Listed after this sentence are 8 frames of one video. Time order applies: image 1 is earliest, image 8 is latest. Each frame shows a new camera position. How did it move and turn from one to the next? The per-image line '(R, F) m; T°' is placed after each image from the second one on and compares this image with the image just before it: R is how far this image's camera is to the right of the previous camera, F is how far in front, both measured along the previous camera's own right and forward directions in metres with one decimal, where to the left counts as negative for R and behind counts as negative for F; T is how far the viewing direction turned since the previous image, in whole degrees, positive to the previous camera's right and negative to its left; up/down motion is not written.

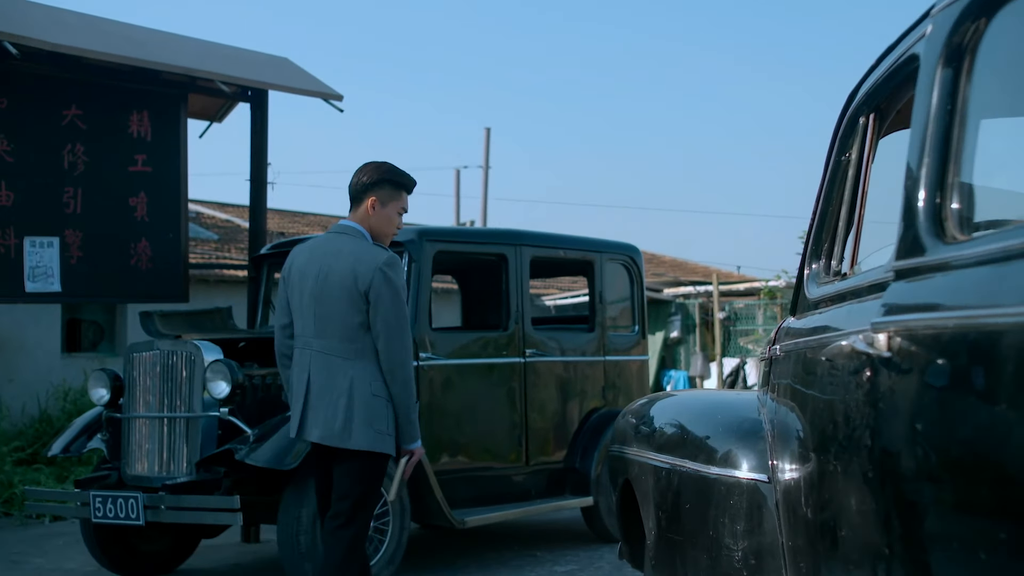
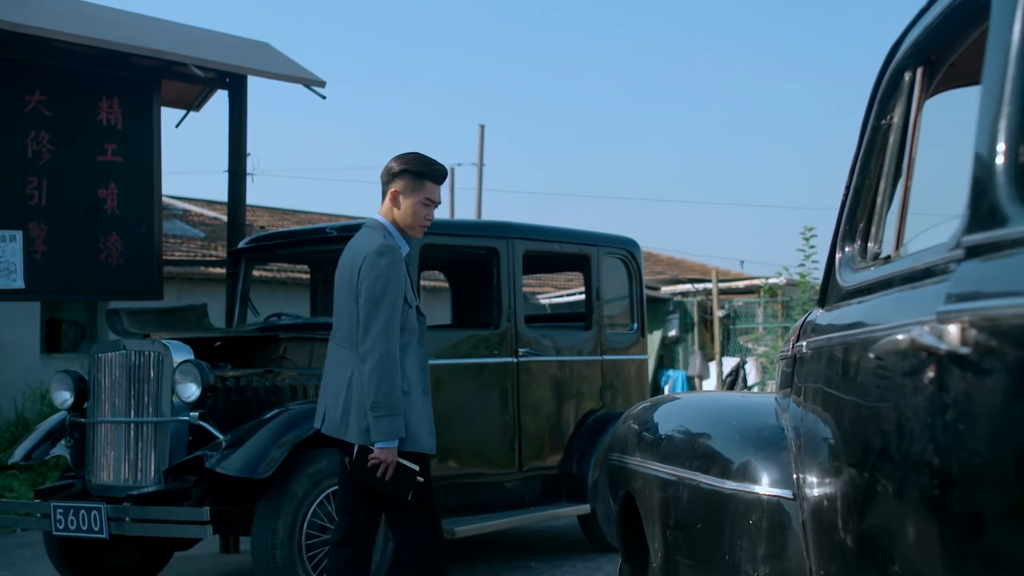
(0.0, +0.3) m; 0°
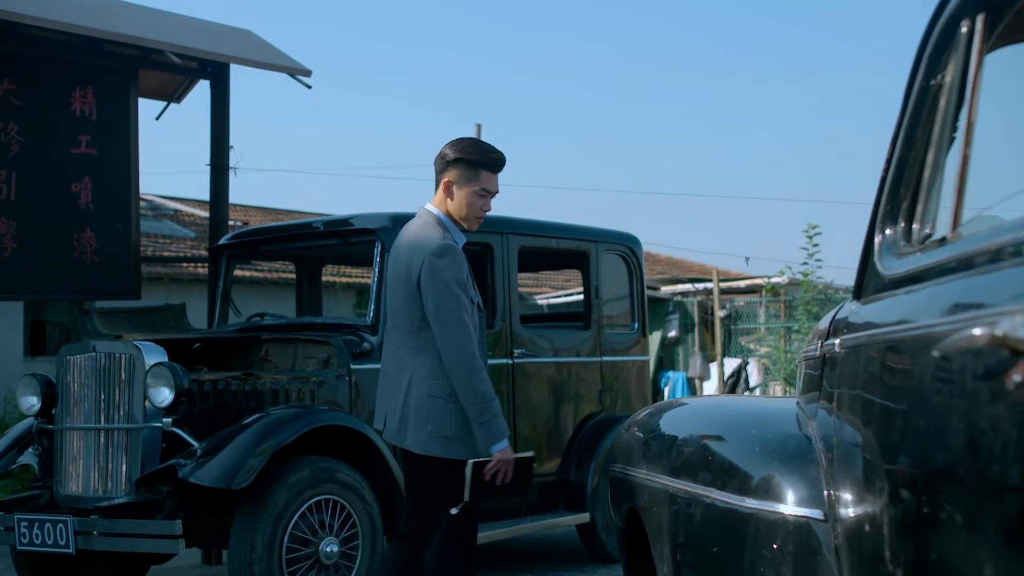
(0.0, +0.3) m; 0°
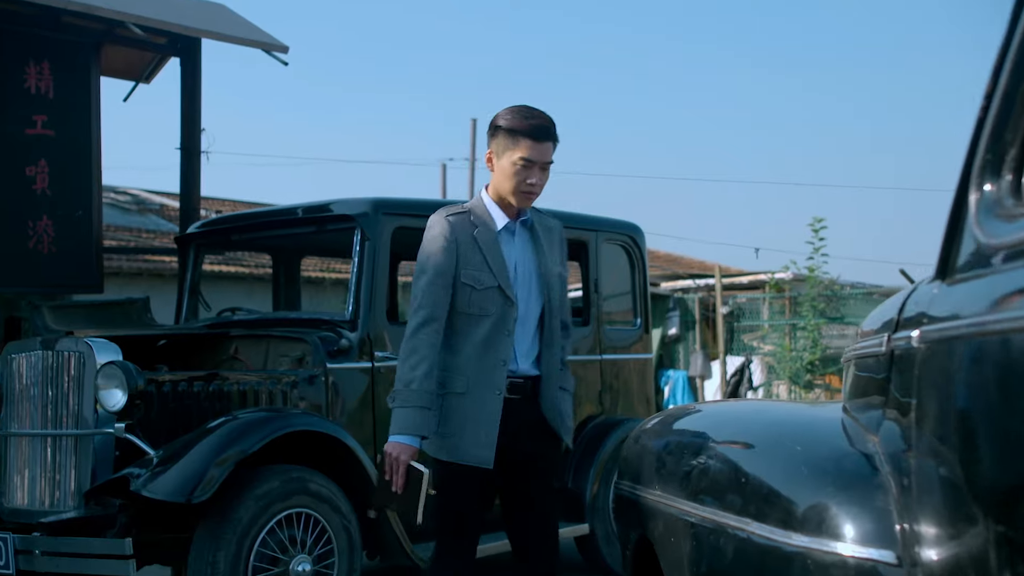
(0.0, +0.5) m; 0°
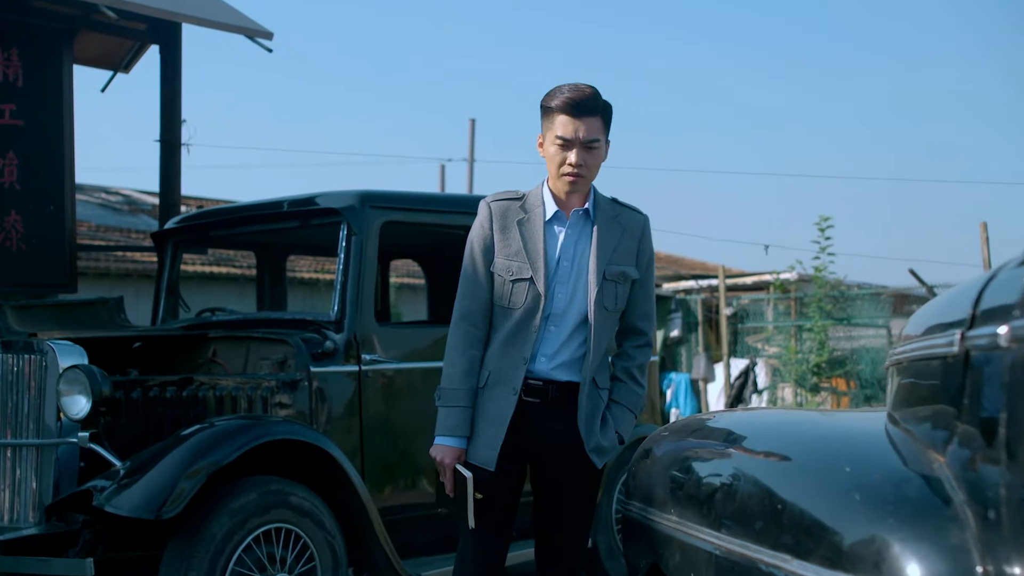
(0.0, +0.3) m; 0°
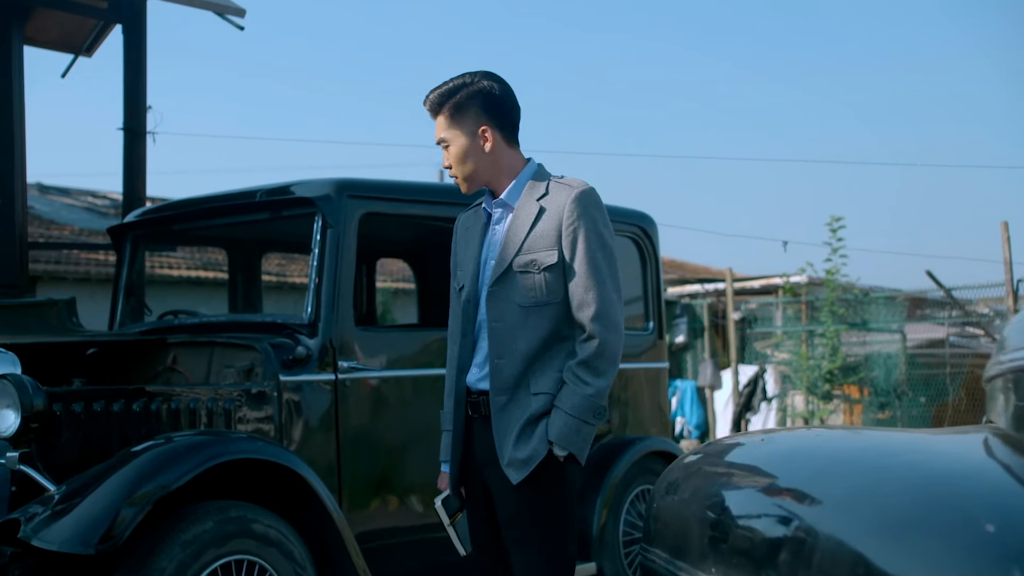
(0.0, +0.5) m; 0°
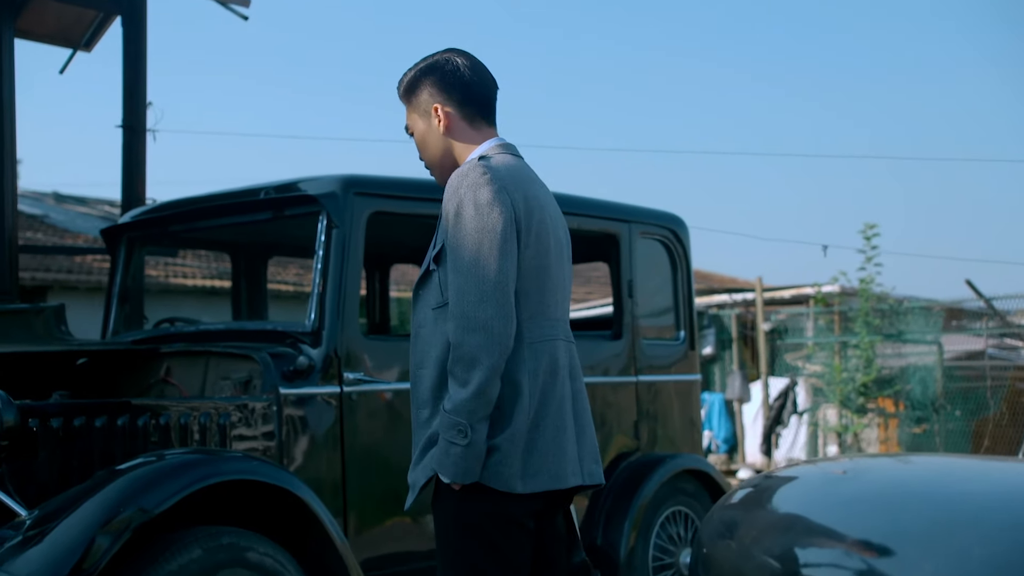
(0.0, +0.3) m; -1°
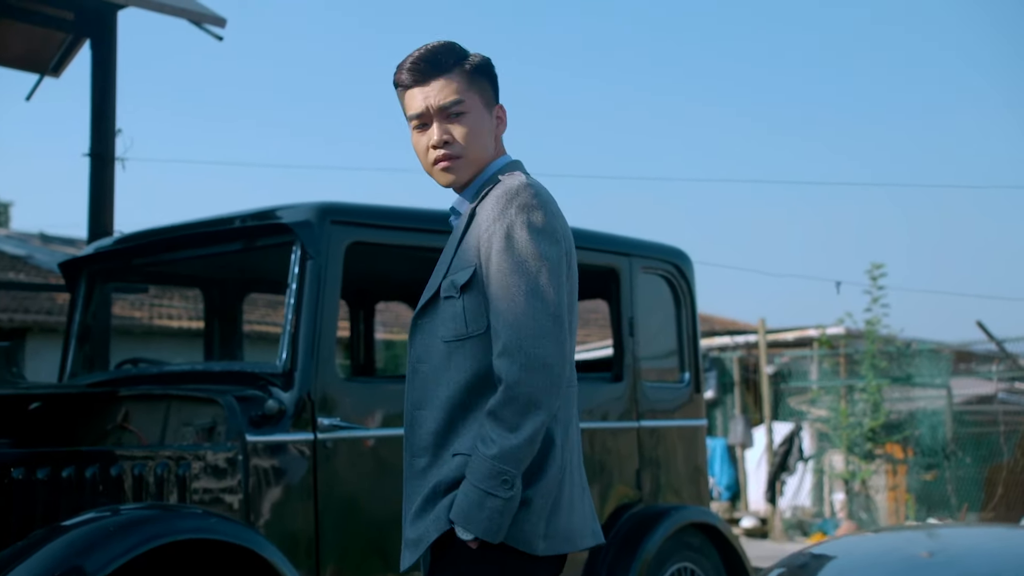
(0.0, +0.3) m; 0°
